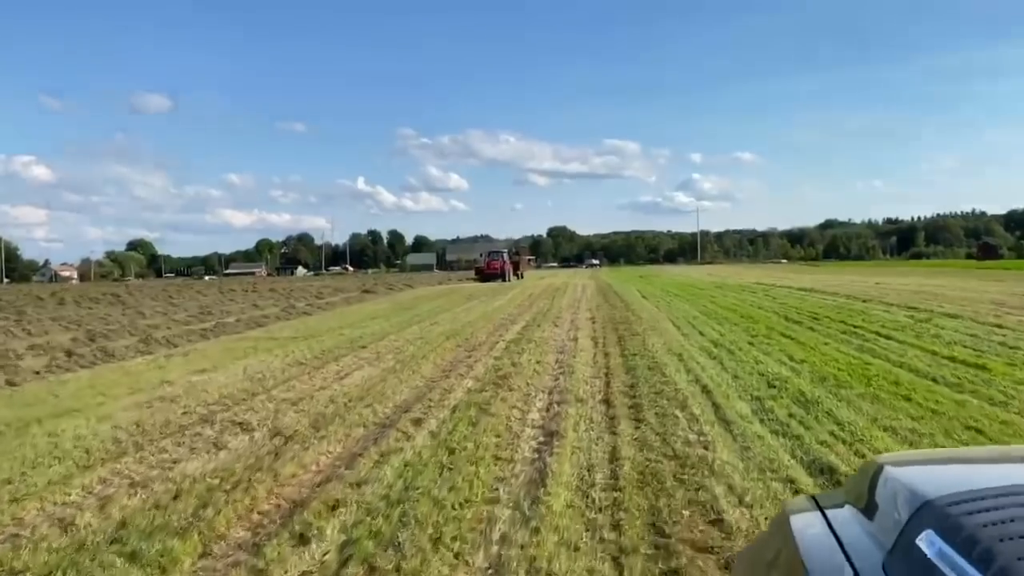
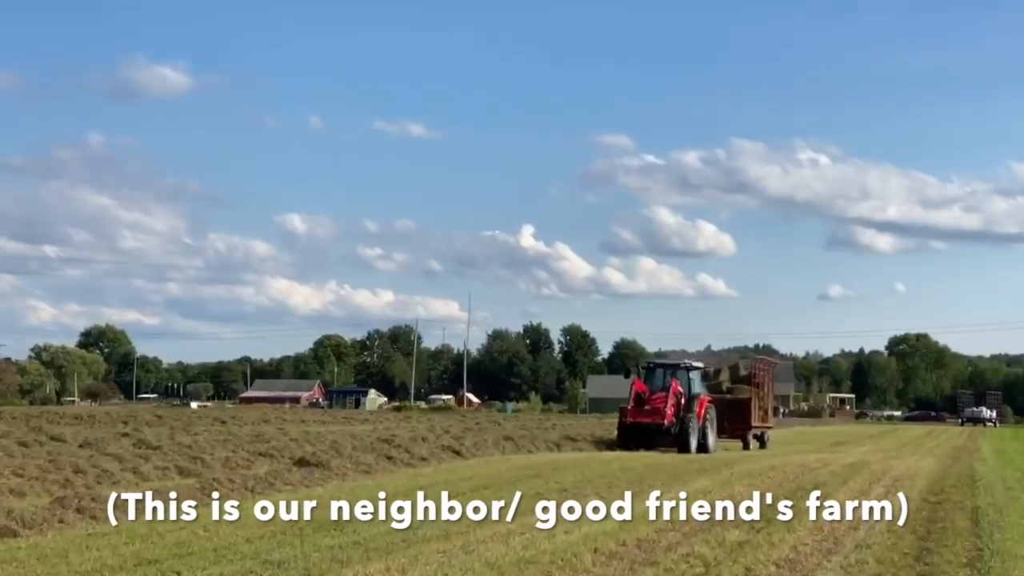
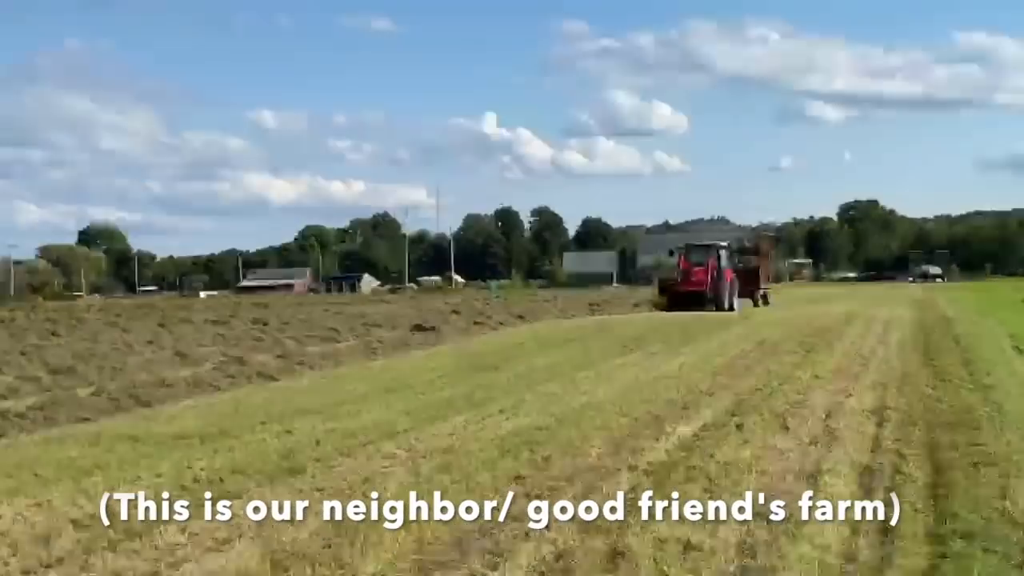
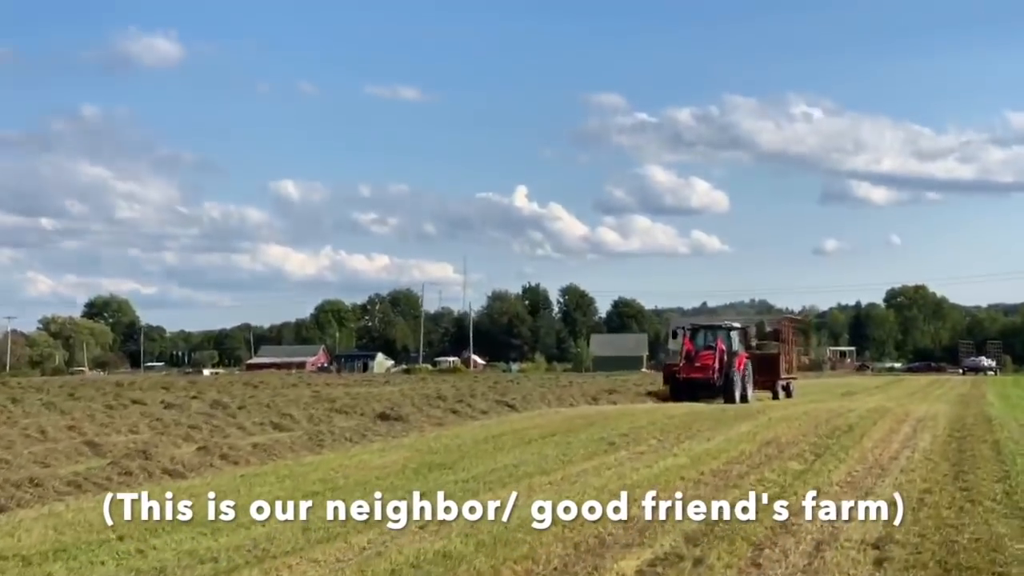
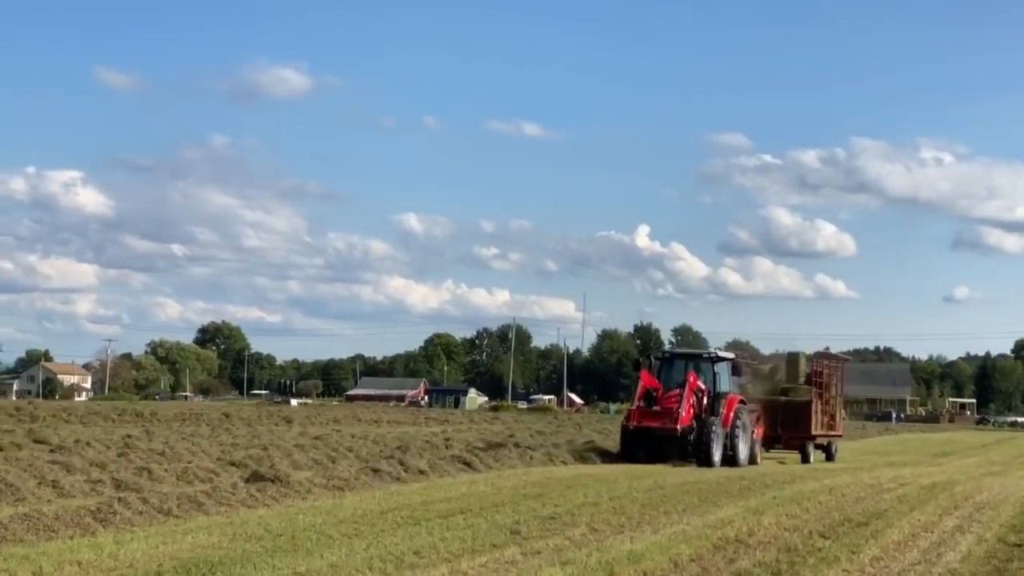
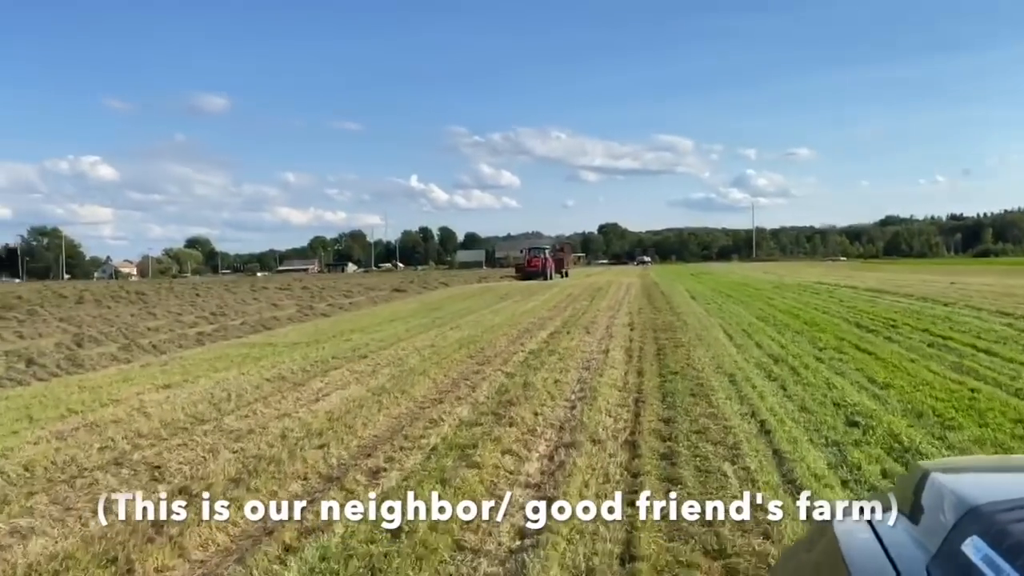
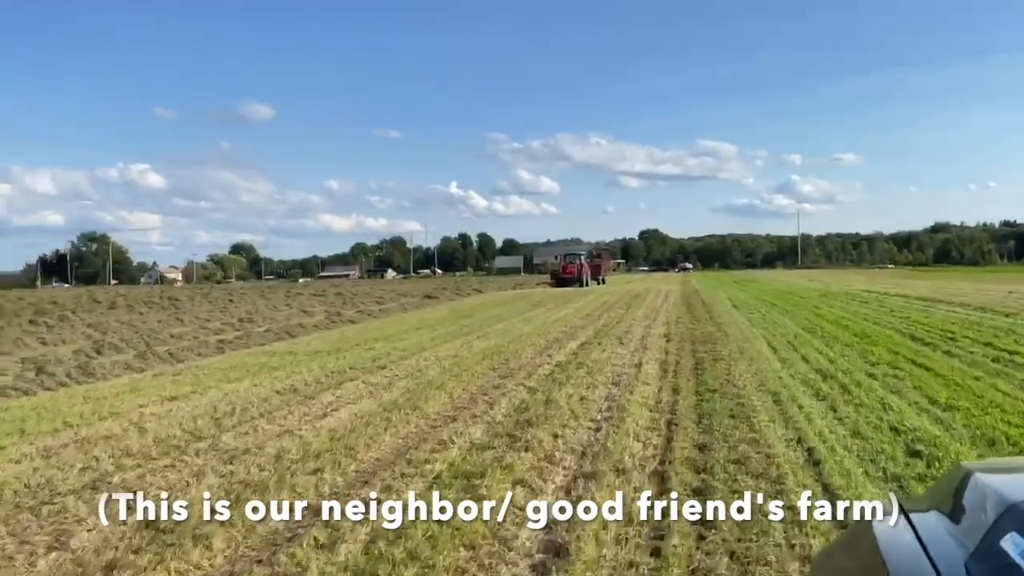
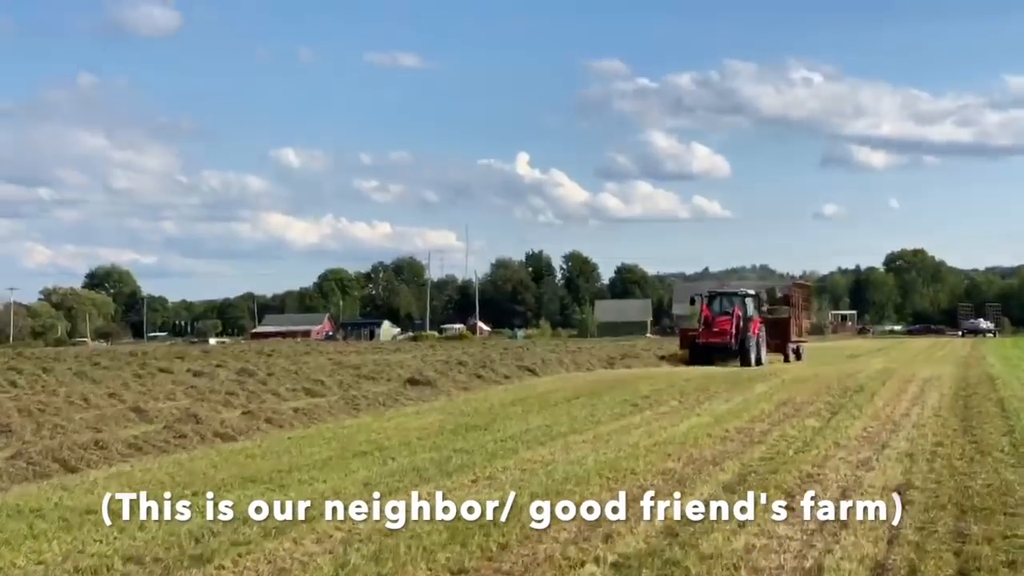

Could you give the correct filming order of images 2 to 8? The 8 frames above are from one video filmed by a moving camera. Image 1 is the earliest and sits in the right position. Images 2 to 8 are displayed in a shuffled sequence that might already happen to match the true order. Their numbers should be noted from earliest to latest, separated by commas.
6, 7, 3, 8, 4, 2, 5
